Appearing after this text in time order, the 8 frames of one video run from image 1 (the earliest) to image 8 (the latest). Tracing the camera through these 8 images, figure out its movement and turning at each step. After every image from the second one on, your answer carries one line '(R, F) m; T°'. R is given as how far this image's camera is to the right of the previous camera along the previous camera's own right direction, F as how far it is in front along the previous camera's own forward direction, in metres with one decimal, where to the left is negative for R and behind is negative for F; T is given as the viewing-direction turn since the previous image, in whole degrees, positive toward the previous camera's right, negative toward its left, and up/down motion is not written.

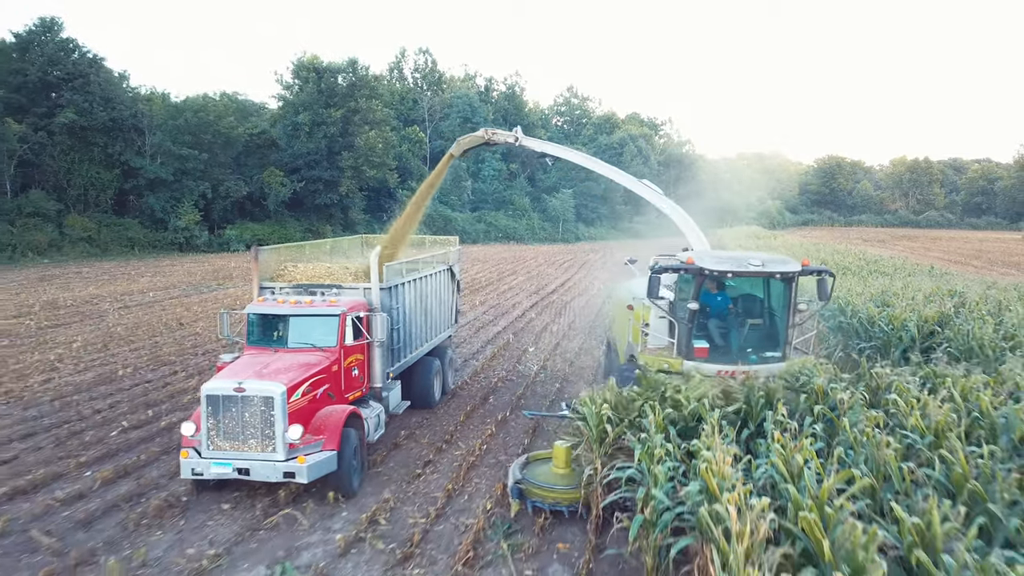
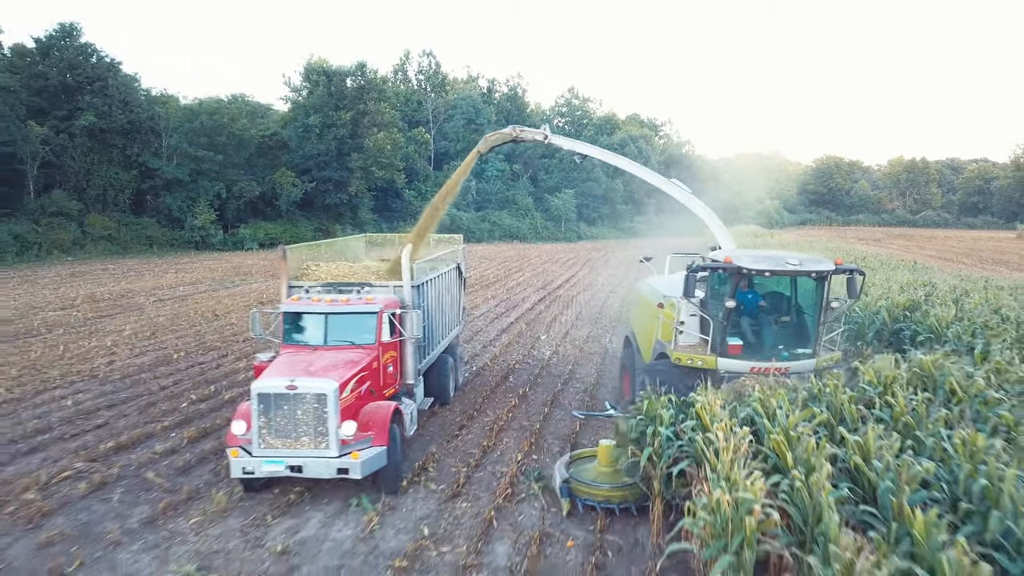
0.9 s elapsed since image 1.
(-0.2, -1.1) m; 0°
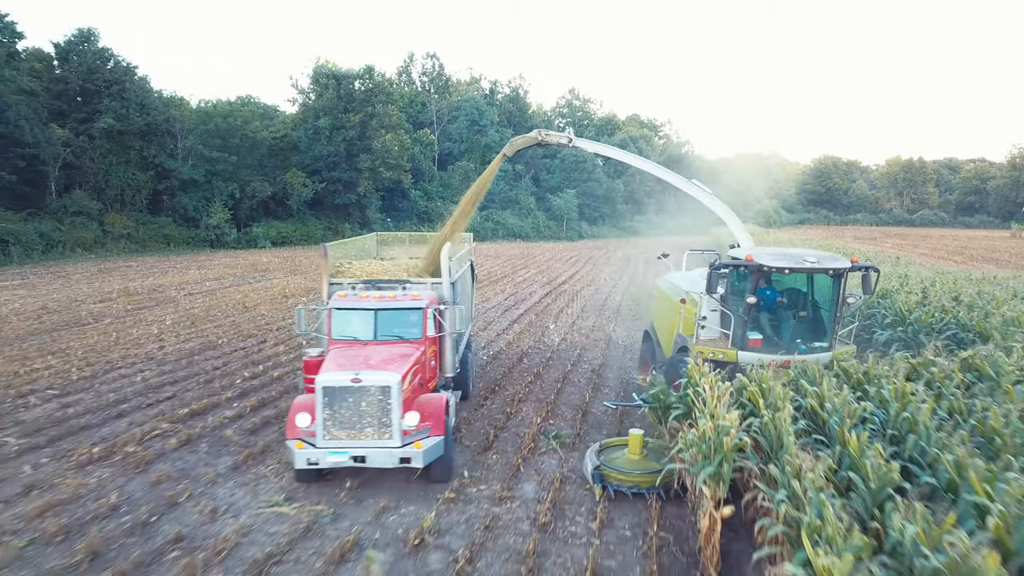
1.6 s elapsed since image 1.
(-0.2, -1.1) m; 0°
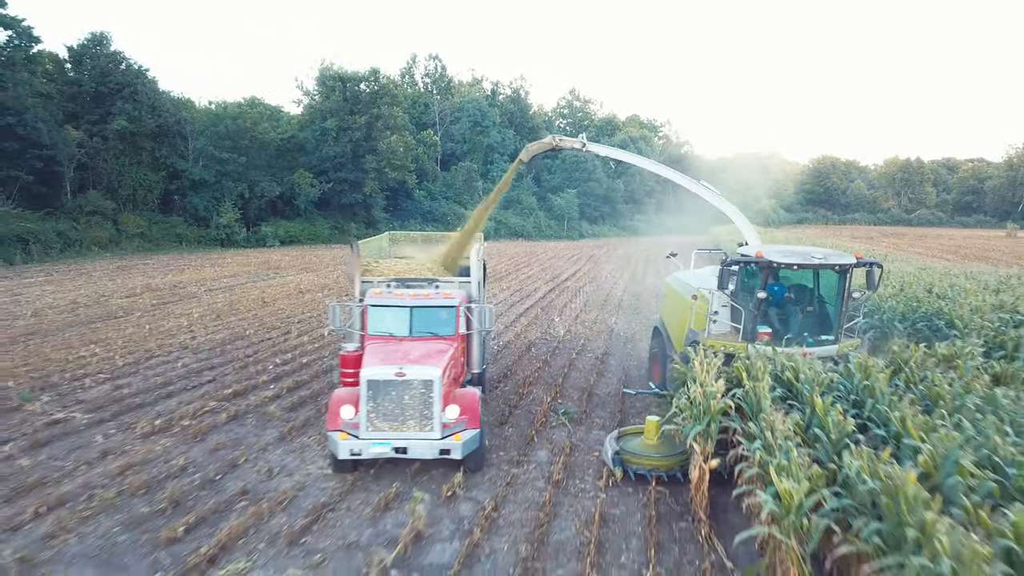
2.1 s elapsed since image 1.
(-0.1, -0.8) m; 0°
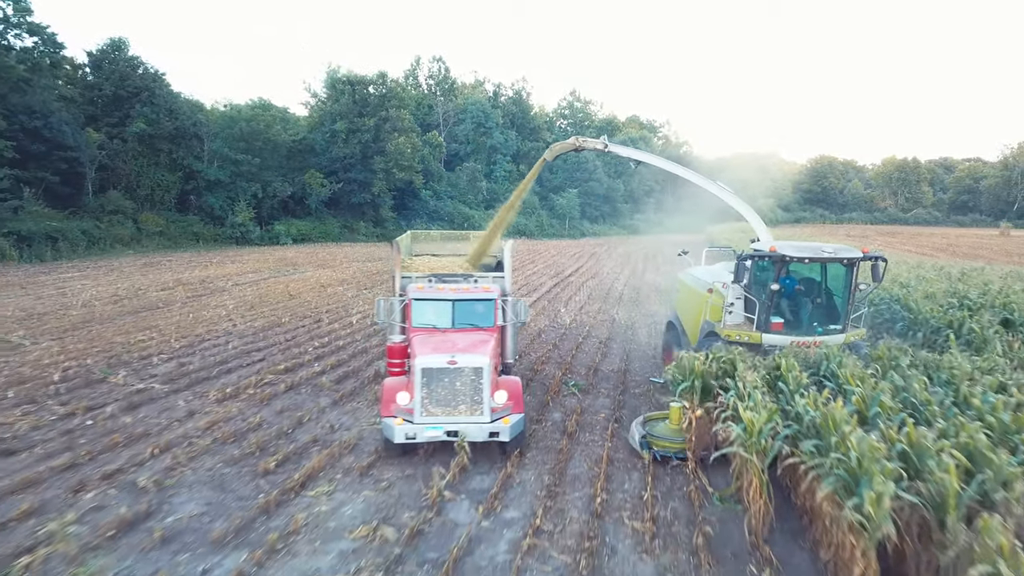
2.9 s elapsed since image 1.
(-0.2, -1.3) m; 0°
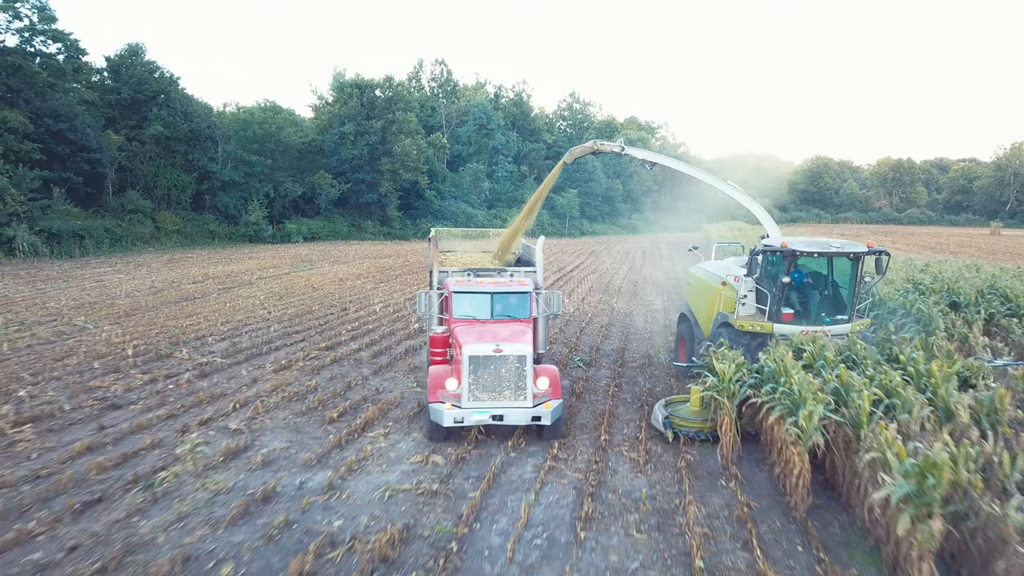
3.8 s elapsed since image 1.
(-0.2, -1.4) m; 0°
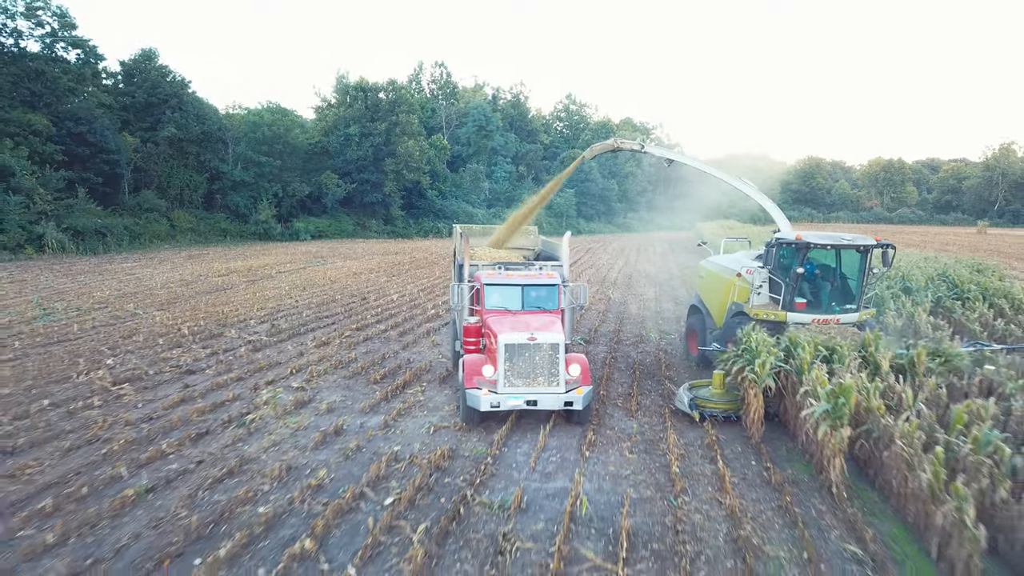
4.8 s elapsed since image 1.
(-0.2, -1.5) m; 0°
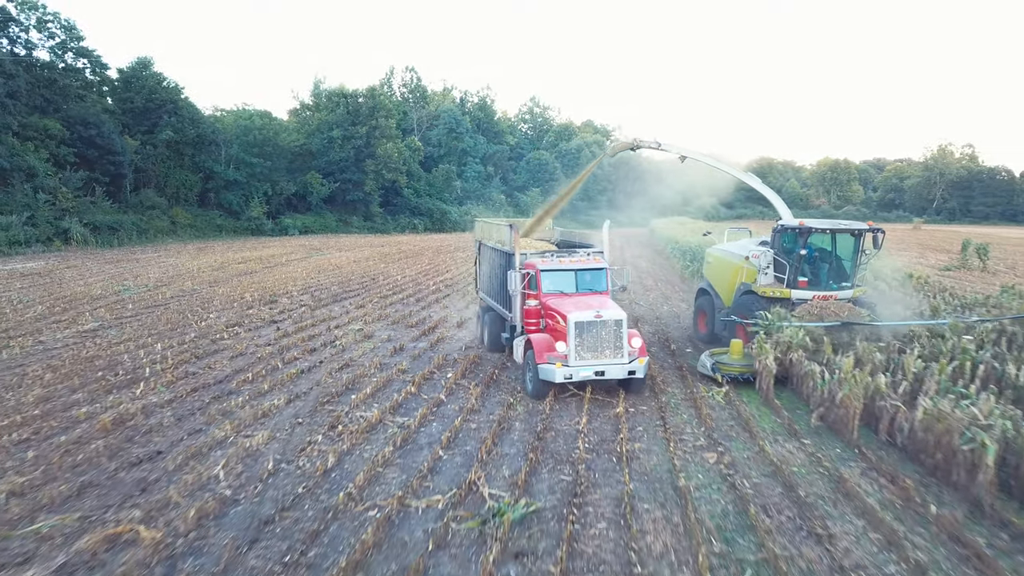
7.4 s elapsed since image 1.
(-0.6, -3.8) m; +3°
